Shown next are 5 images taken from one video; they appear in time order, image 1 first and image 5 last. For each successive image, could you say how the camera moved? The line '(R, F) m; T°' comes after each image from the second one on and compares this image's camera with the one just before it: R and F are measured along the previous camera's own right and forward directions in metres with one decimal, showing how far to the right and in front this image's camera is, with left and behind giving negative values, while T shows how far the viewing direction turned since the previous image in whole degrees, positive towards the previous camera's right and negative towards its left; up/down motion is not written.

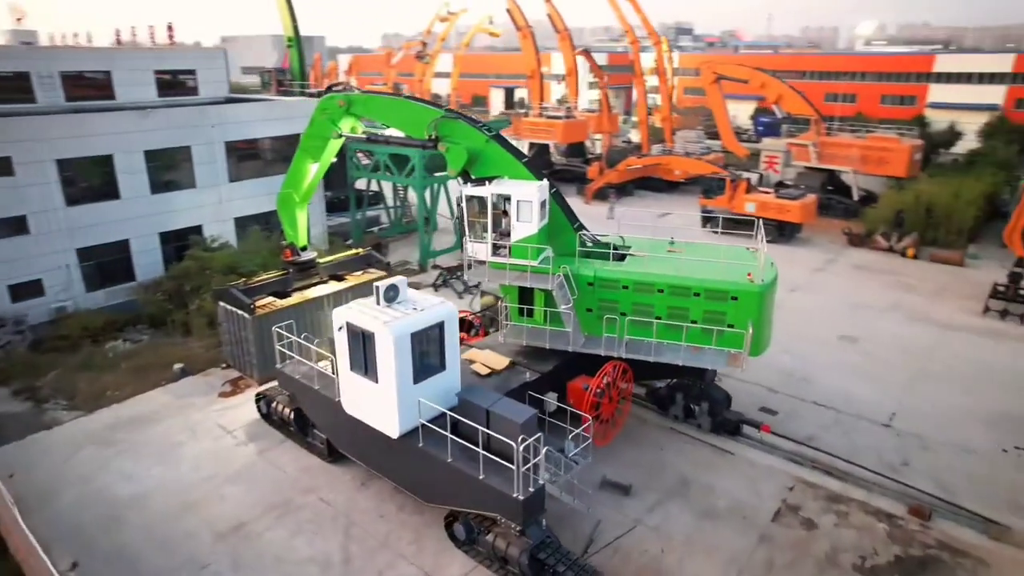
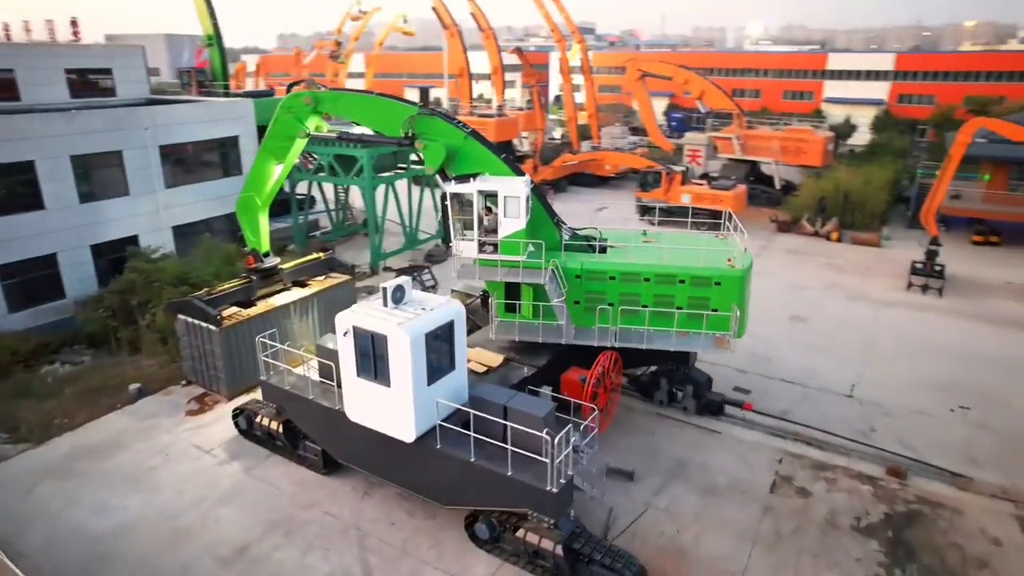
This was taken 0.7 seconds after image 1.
(-1.3, +0.1) m; +8°
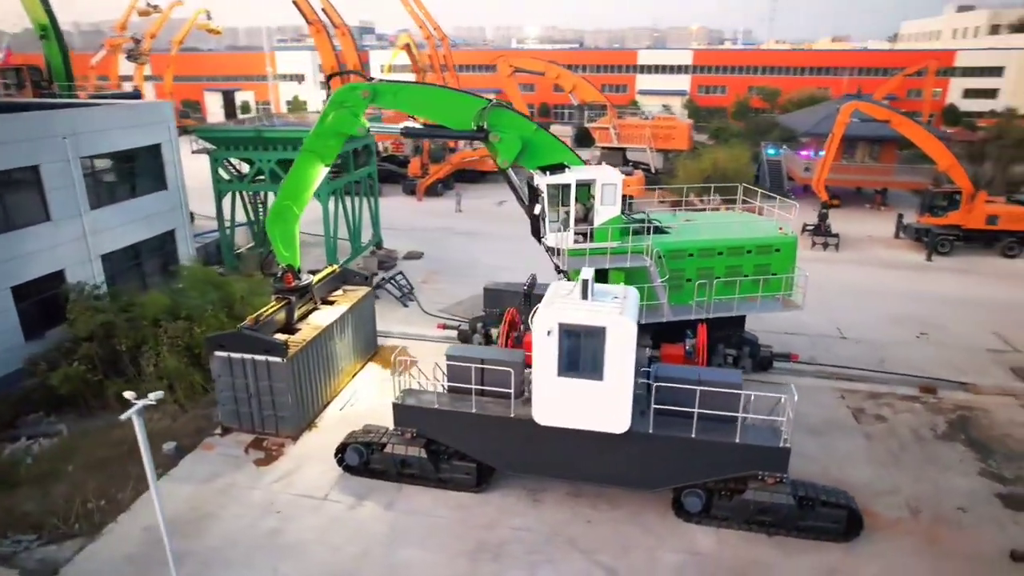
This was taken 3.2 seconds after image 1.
(-5.1, +0.9) m; +19°
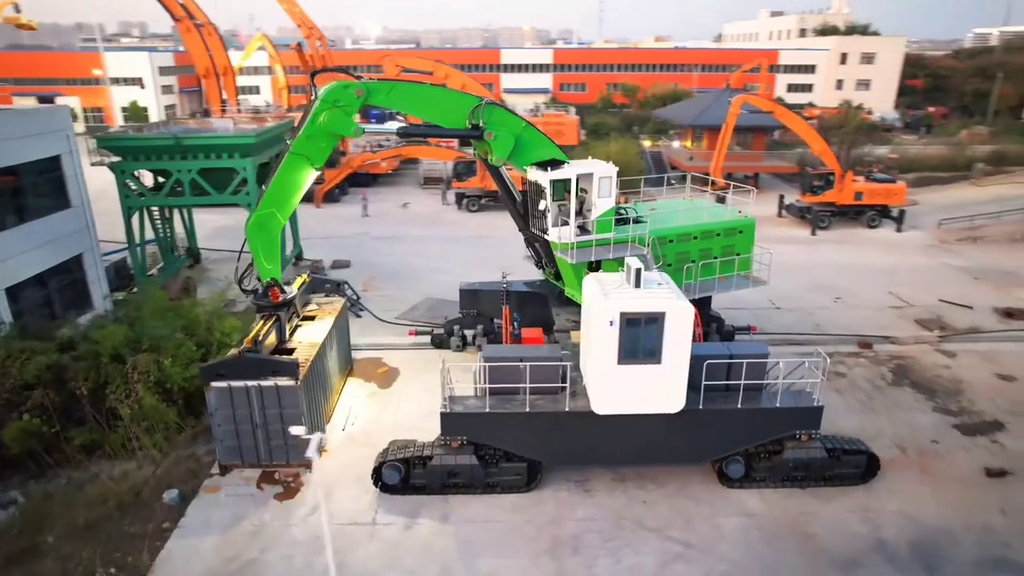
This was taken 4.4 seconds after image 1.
(-2.6, +0.3) m; +13°
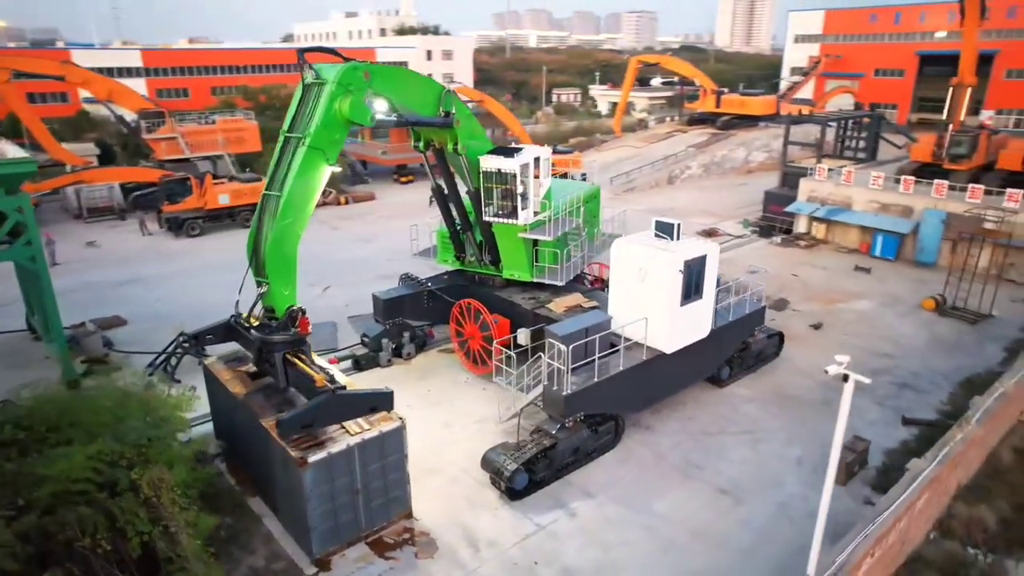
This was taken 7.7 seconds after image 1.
(-6.4, +1.9) m; +36°
